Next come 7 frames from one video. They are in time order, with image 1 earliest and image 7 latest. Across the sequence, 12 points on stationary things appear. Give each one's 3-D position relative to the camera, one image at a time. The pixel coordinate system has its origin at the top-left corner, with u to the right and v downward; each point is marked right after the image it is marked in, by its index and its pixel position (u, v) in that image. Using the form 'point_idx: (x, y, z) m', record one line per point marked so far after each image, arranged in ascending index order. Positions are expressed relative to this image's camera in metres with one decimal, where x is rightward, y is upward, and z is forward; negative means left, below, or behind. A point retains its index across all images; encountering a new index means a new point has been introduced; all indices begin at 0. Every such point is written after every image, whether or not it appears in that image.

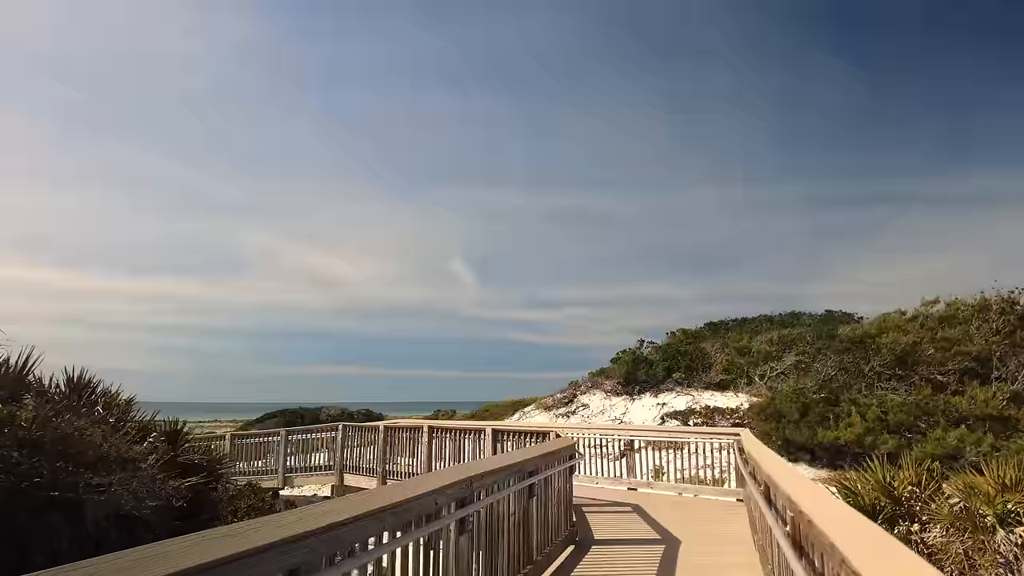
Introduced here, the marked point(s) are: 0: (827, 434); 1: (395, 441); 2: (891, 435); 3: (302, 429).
0: (+6.6, -3.0, +12.7) m
1: (-2.6, -3.3, +13.2) m
2: (+7.6, -2.9, +12.3) m
3: (-5.1, -3.5, +15.1) m
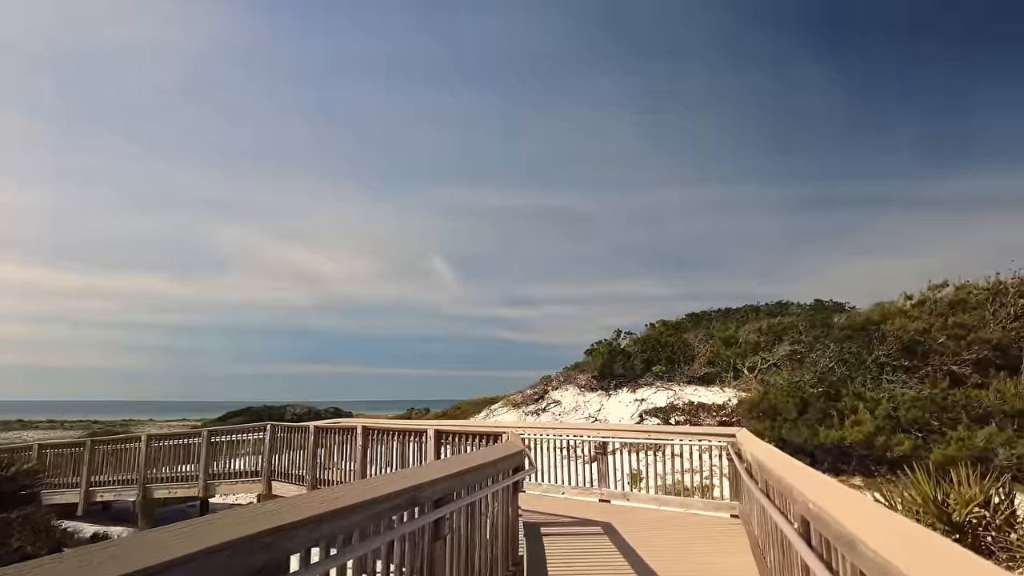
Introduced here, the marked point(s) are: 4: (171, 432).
0: (+5.7, -2.6, +11.0) m
1: (-3.4, -2.8, +11.2) m
2: (+6.7, -2.5, +10.6) m
3: (-6.0, -3.0, +13.0) m
4: (-7.5, -3.2, +13.5) m
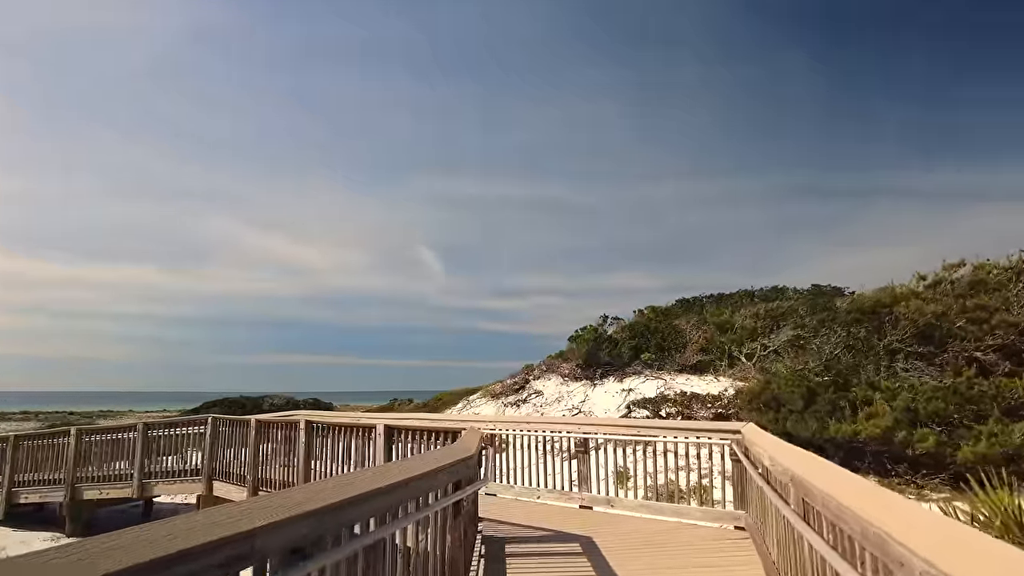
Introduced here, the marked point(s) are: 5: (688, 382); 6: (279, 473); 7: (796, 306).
0: (+5.2, -2.2, +9.7) m
1: (-3.9, -2.4, +9.7) m
2: (+6.3, -2.1, +9.3) m
3: (-6.6, -2.6, +11.5) m
4: (-8.0, -2.7, +12.0) m
5: (+4.0, -2.2, +14.0) m
6: (-3.6, -2.9, +9.4) m
7: (+7.3, -0.5, +15.8) m
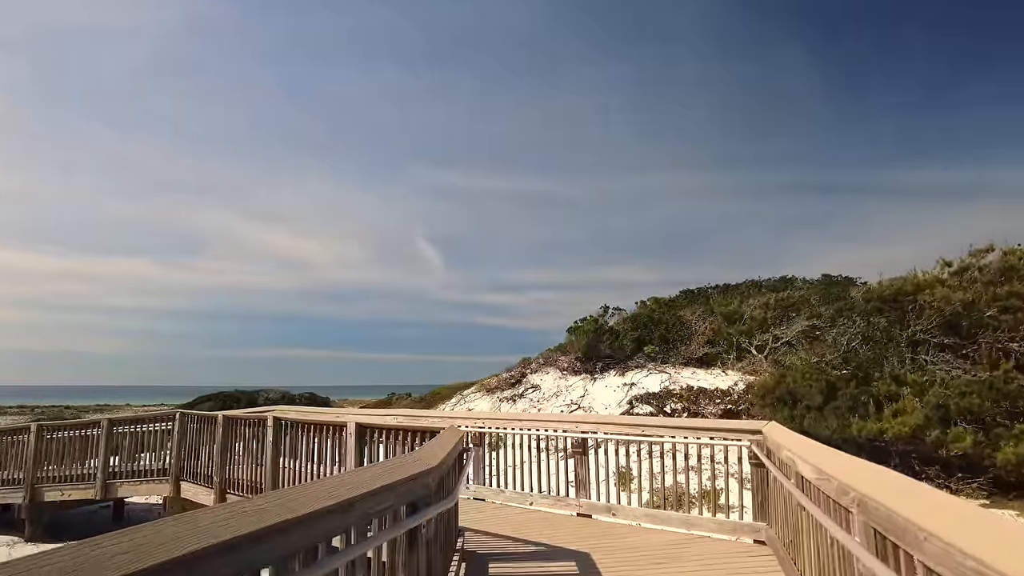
0: (+5.1, -2.0, +8.9) m
1: (-4.0, -2.1, +8.9) m
2: (+6.1, -1.9, +8.5) m
3: (-6.7, -2.3, +10.7) m
4: (-8.2, -2.4, +11.2) m
5: (+3.9, -1.9, +13.1) m
6: (-3.7, -2.6, +8.6) m
7: (+7.2, -0.2, +14.9) m
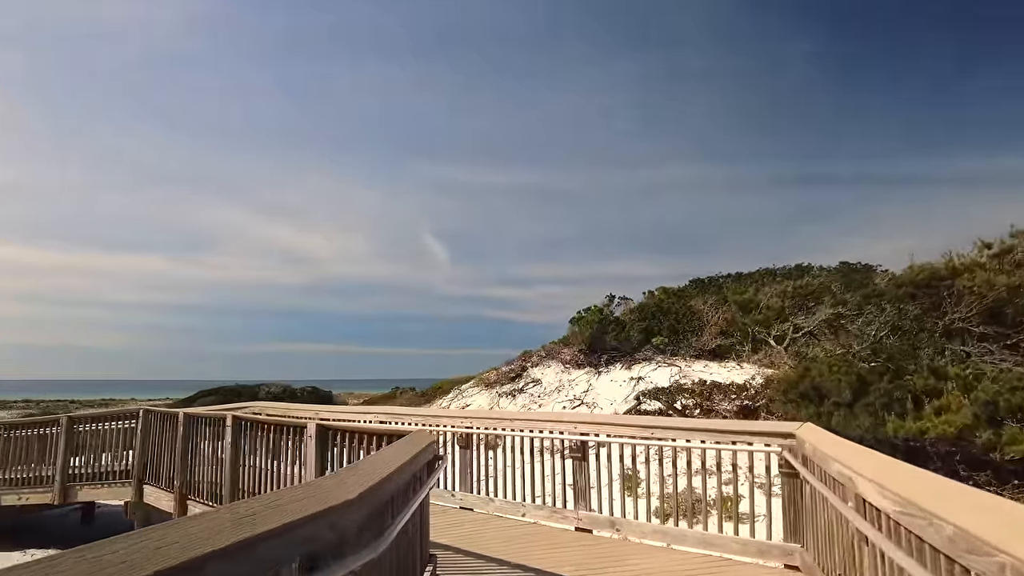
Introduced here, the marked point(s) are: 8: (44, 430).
0: (+5.0, -1.8, +7.8) m
1: (-4.1, -1.9, +8.0) m
2: (+6.0, -1.7, +7.4) m
3: (-6.8, -2.1, +9.8) m
4: (-8.2, -2.2, +10.3) m
5: (+3.9, -1.6, +12.1) m
6: (-3.8, -2.4, +7.7) m
7: (+7.2, +0.1, +13.9) m
8: (-7.8, -2.4, +10.2) m
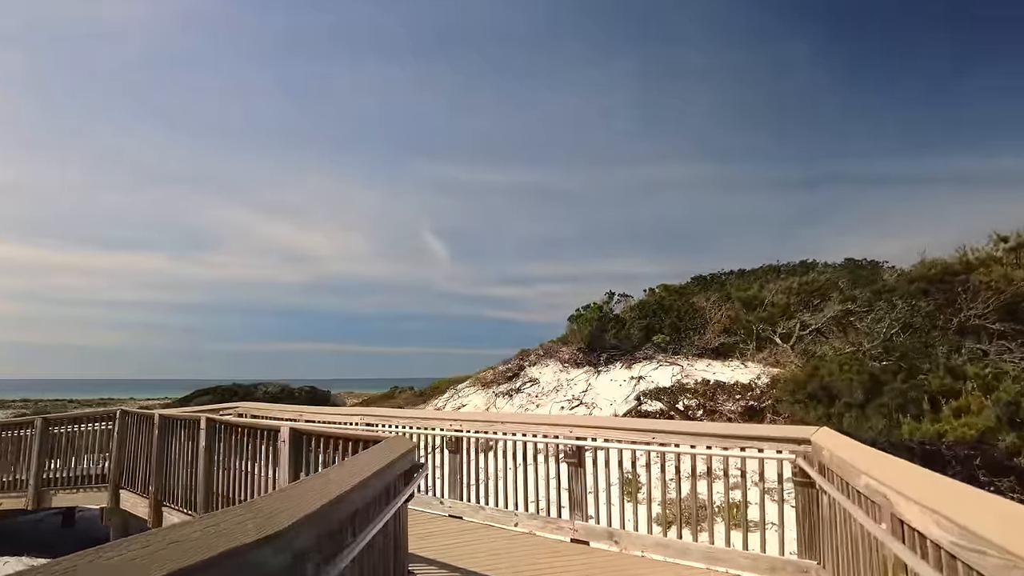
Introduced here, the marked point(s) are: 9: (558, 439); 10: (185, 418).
0: (+4.9, -1.7, +7.4) m
1: (-4.2, -1.9, +7.5) m
2: (+6.0, -1.6, +7.0) m
3: (-6.8, -2.0, +9.4) m
4: (-8.3, -2.2, +9.9) m
5: (+3.8, -1.5, +11.7) m
6: (-3.9, -2.3, +7.2) m
7: (+7.1, +0.2, +13.4) m
8: (-7.9, -2.3, +9.7) m
9: (+0.5, -1.6, +6.6) m
10: (-3.9, -1.5, +7.2) m
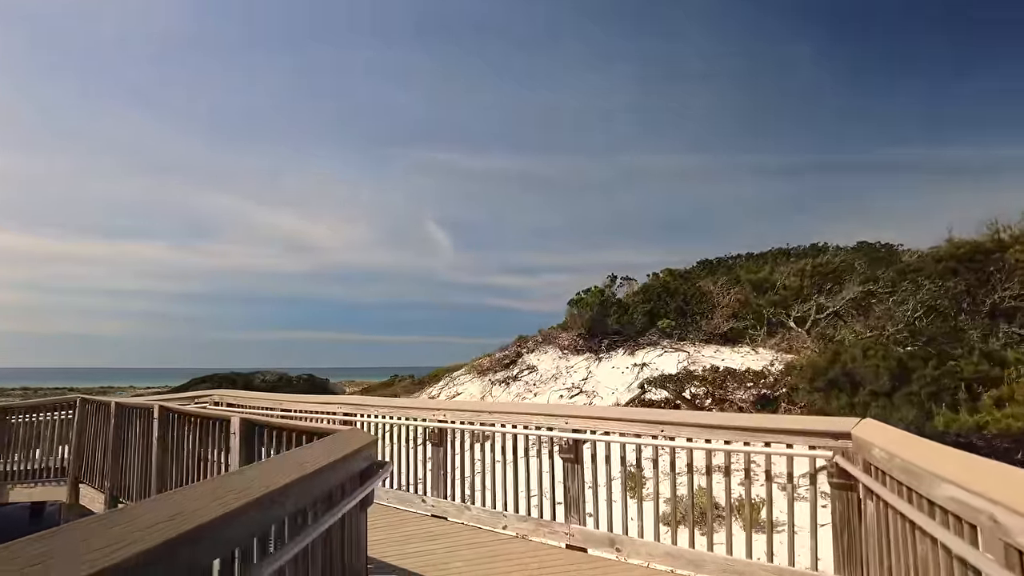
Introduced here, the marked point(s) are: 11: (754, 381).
0: (+4.8, -1.4, +6.7) m
1: (-4.3, -1.6, +6.8) m
2: (+5.9, -1.3, +6.3) m
3: (-6.9, -1.7, +8.7) m
4: (-8.4, -1.8, +9.2) m
5: (+3.7, -1.2, +10.9) m
6: (-4.0, -2.1, +6.5) m
7: (+7.0, +0.6, +12.6) m
8: (-7.9, -2.0, +9.1) m
9: (+0.4, -1.3, +5.8) m
10: (-4.0, -1.3, +6.5) m
11: (+3.7, -1.5, +9.5) m
